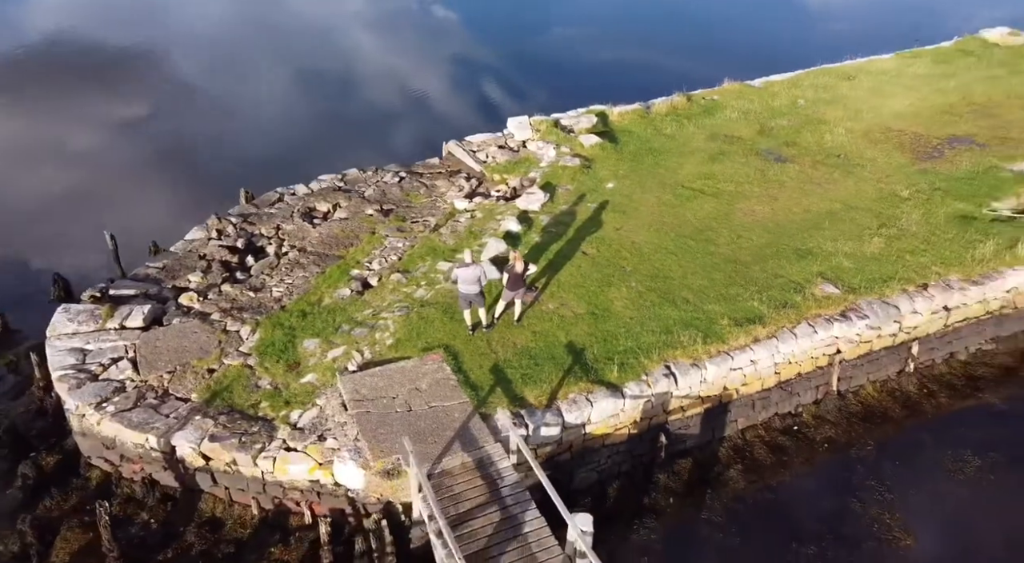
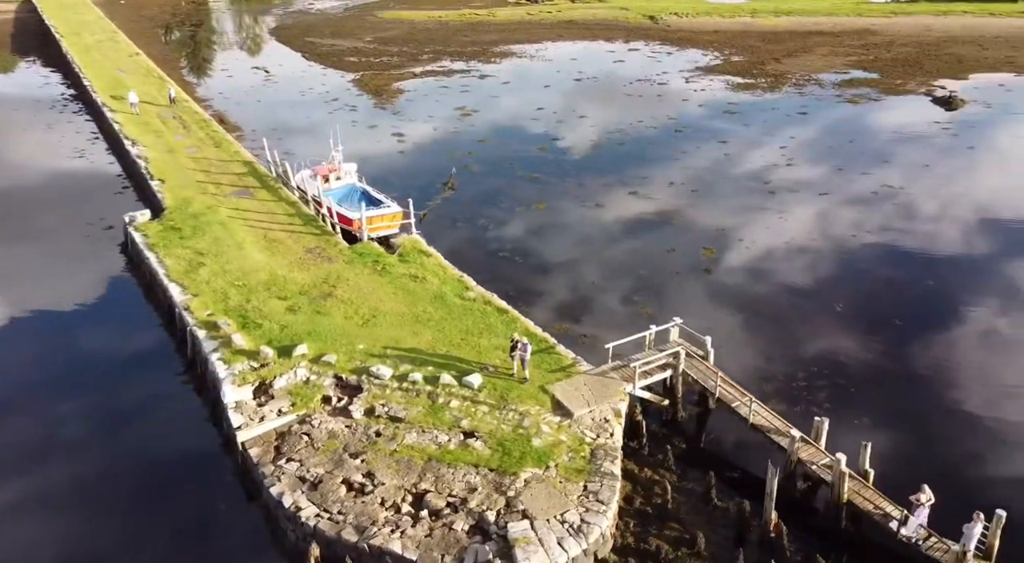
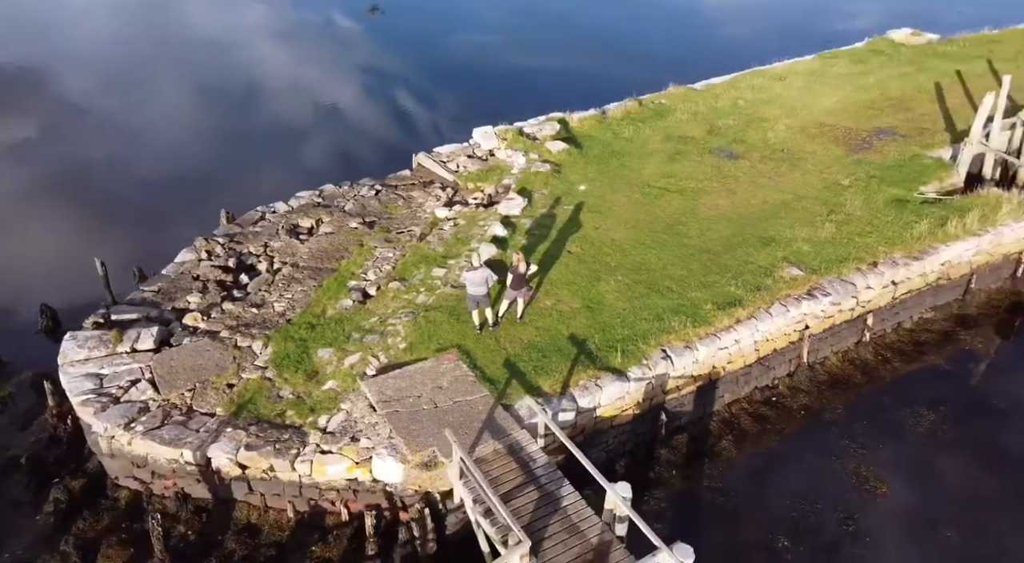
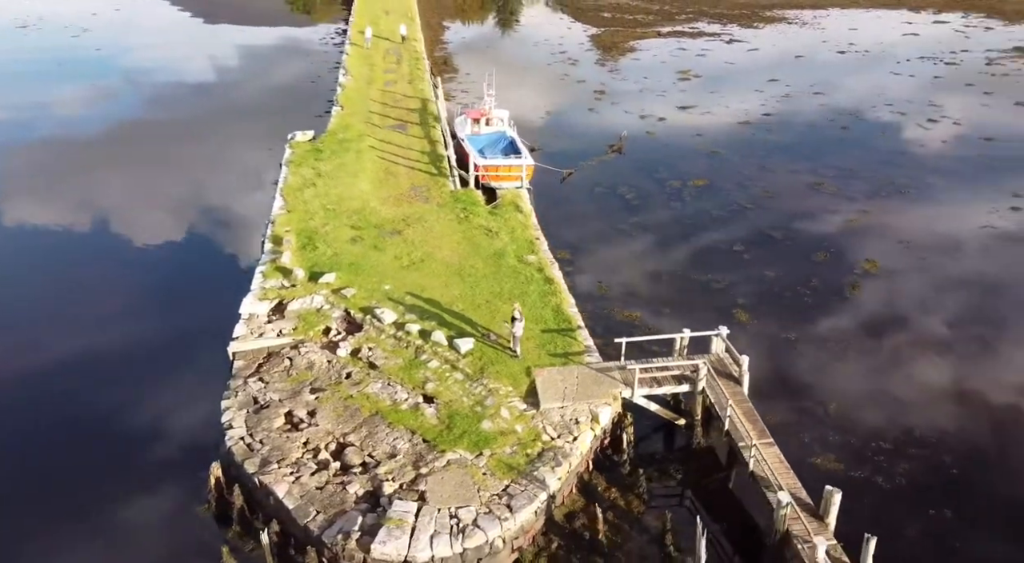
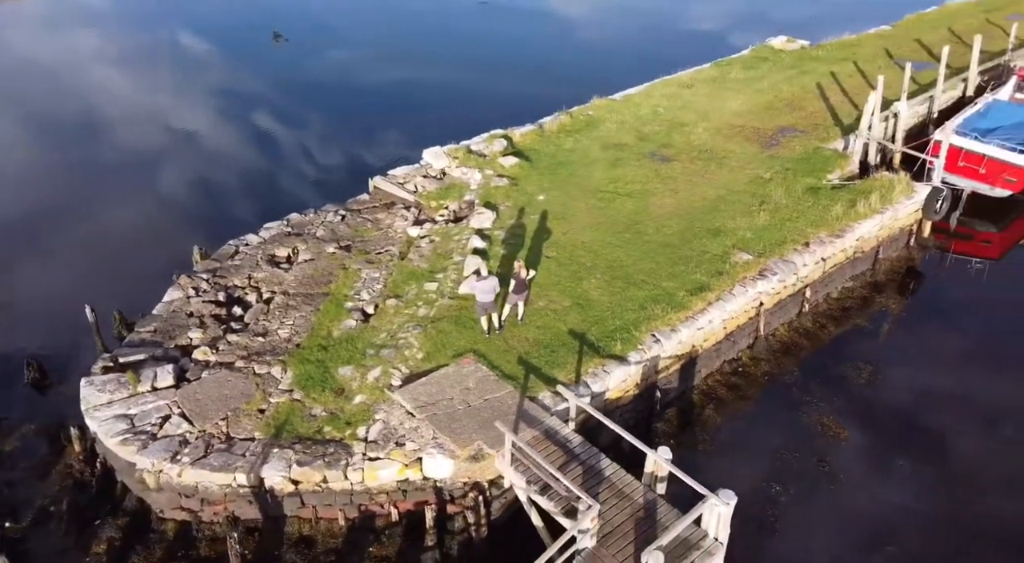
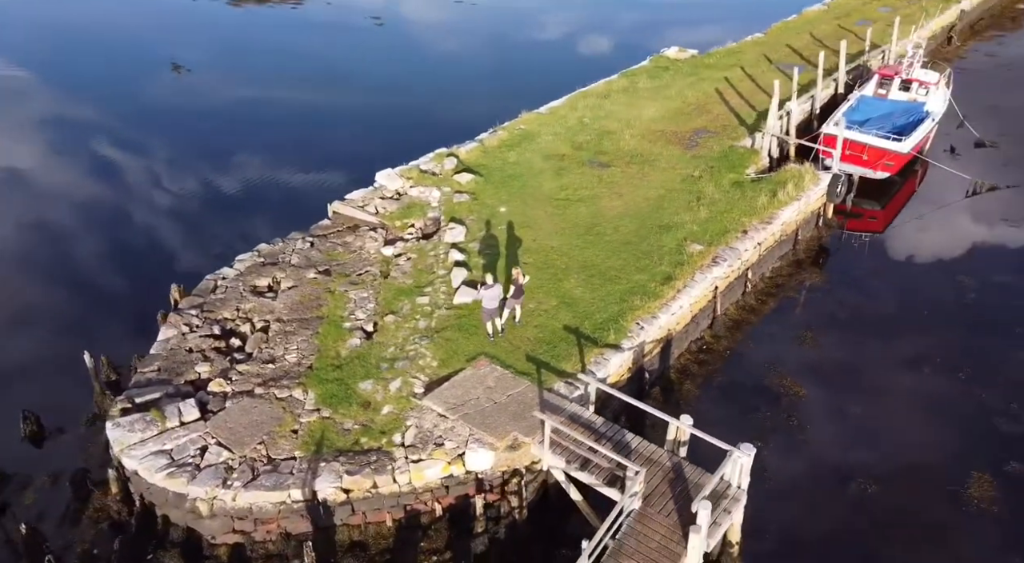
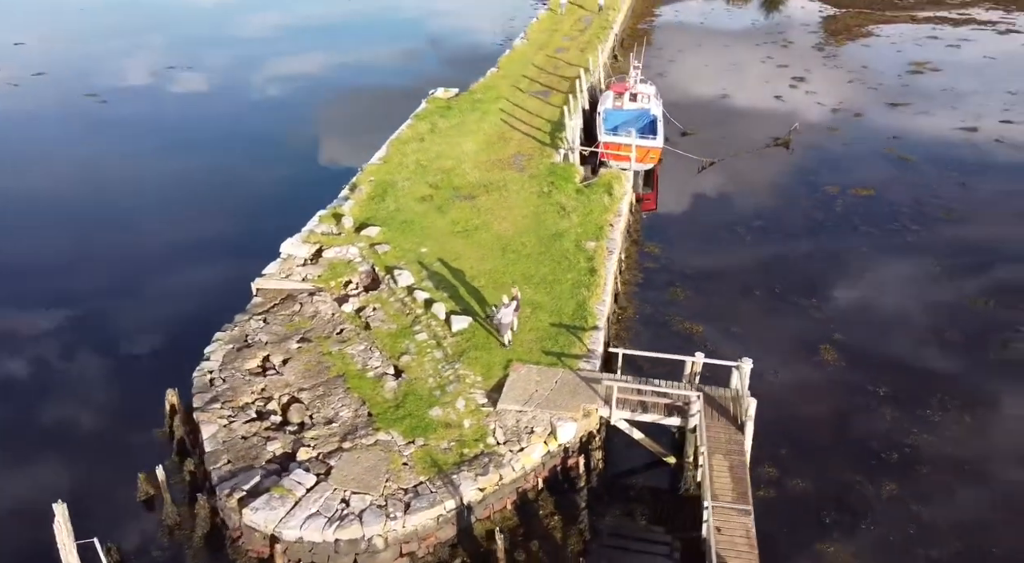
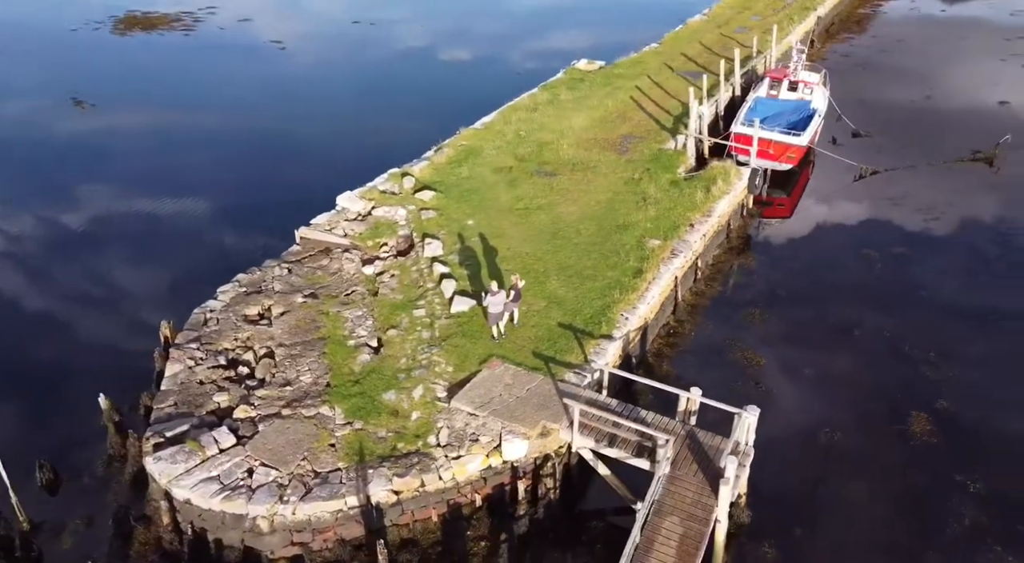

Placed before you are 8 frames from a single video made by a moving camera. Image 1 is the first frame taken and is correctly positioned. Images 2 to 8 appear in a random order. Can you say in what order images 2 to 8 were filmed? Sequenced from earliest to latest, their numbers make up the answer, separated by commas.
3, 5, 6, 8, 7, 4, 2
